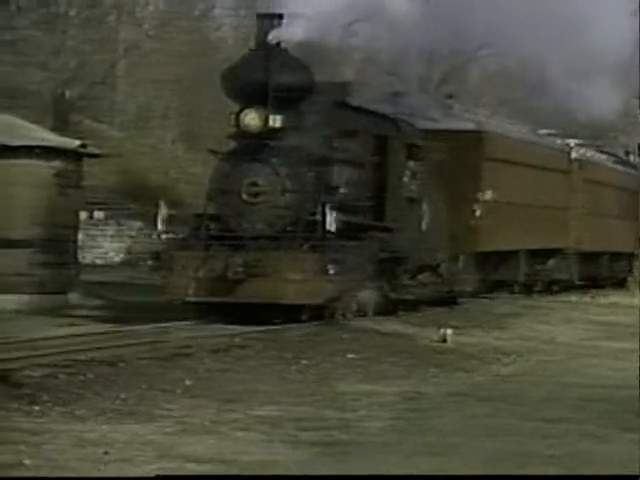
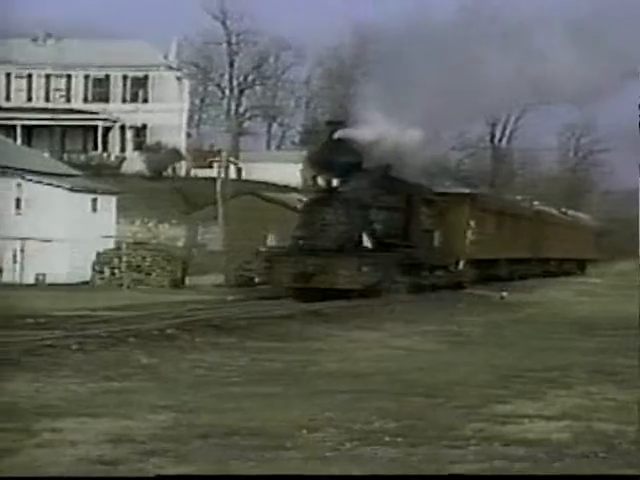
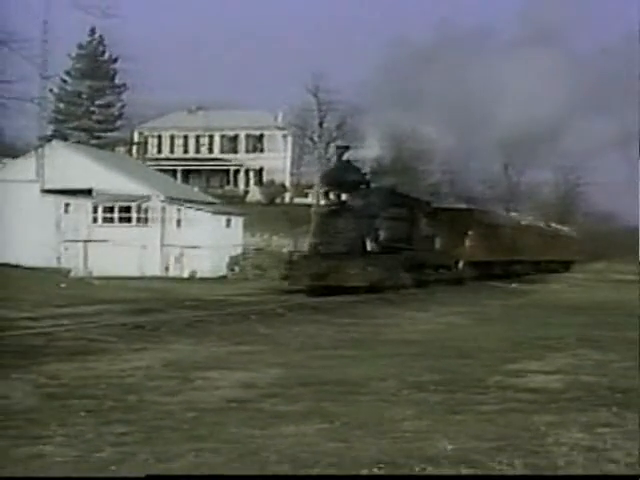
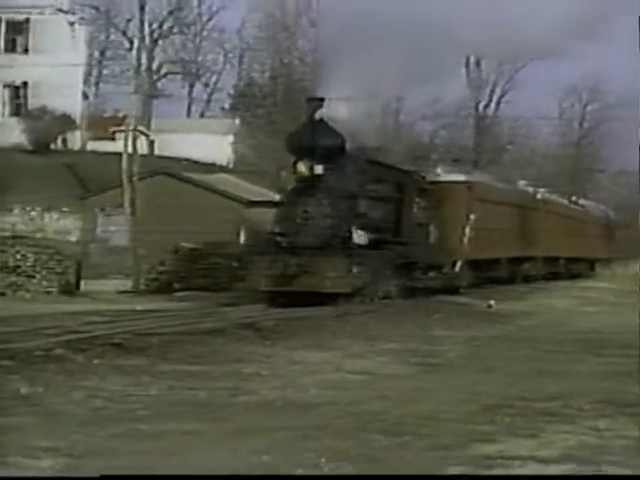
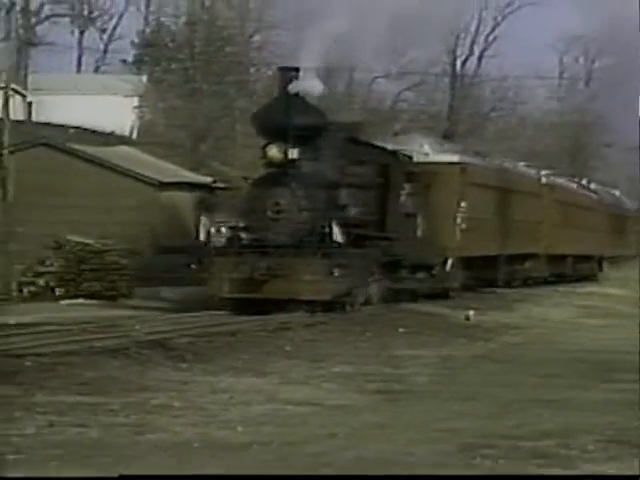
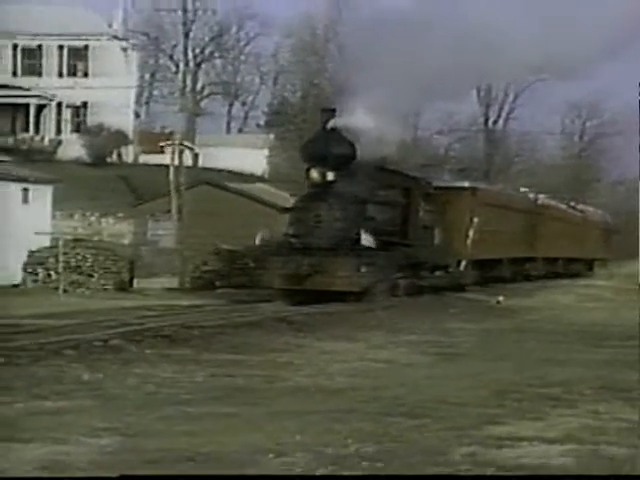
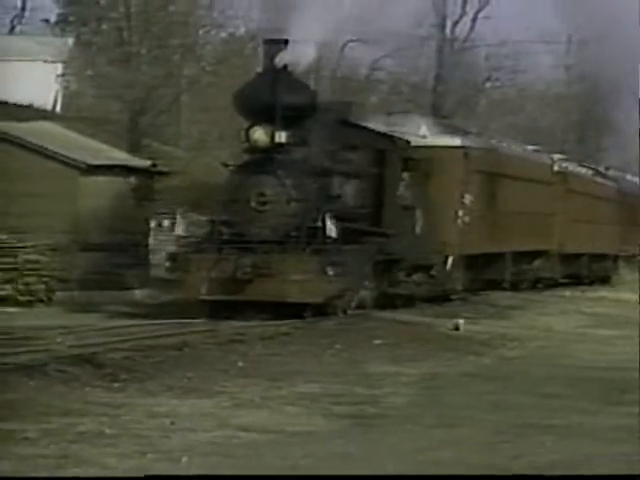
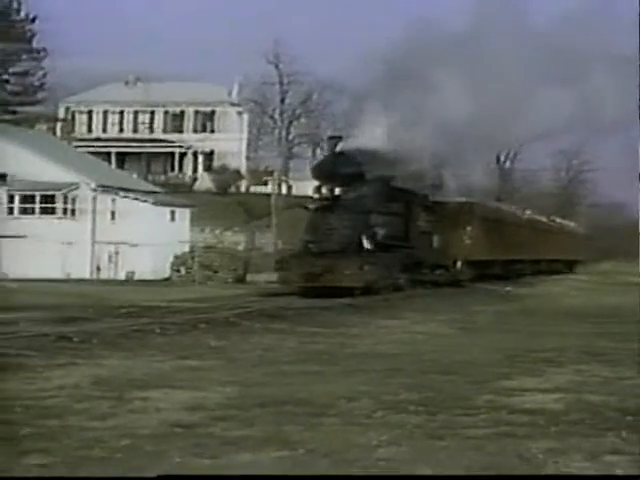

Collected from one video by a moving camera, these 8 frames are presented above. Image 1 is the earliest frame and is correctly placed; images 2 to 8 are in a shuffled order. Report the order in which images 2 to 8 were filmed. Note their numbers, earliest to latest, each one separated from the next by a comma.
7, 5, 4, 6, 2, 8, 3
